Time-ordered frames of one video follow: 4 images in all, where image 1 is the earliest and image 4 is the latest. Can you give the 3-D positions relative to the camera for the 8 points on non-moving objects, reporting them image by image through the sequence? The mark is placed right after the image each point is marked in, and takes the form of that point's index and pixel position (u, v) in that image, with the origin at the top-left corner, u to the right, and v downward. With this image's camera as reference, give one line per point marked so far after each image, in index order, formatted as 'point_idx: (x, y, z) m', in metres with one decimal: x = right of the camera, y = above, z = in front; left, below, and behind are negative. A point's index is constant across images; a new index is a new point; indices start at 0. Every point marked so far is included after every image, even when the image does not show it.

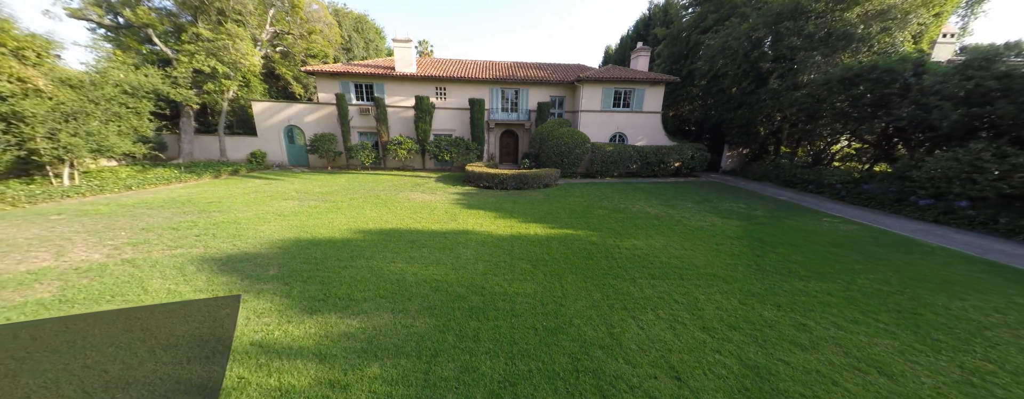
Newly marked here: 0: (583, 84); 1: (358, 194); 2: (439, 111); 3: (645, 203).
0: (+3.7, +5.9, +14.8) m
1: (-5.4, +0.2, +10.0) m
2: (-4.1, +4.9, +16.0) m
3: (+4.3, -0.1, +9.3) m
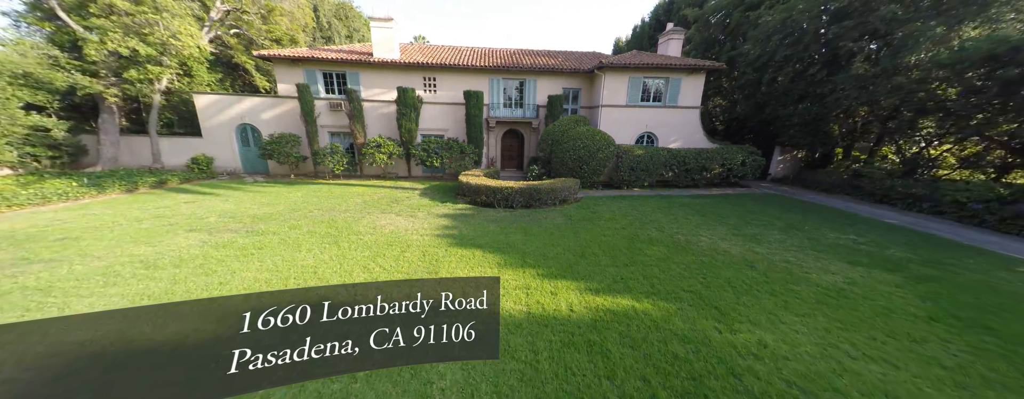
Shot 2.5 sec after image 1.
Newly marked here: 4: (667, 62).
0: (+3.9, +5.3, +12.0) m
1: (-5.1, -0.5, +7.2) m
2: (-3.9, +4.2, +13.1) m
3: (+4.5, -0.8, +6.5) m
4: (+6.4, +5.7, +11.9) m
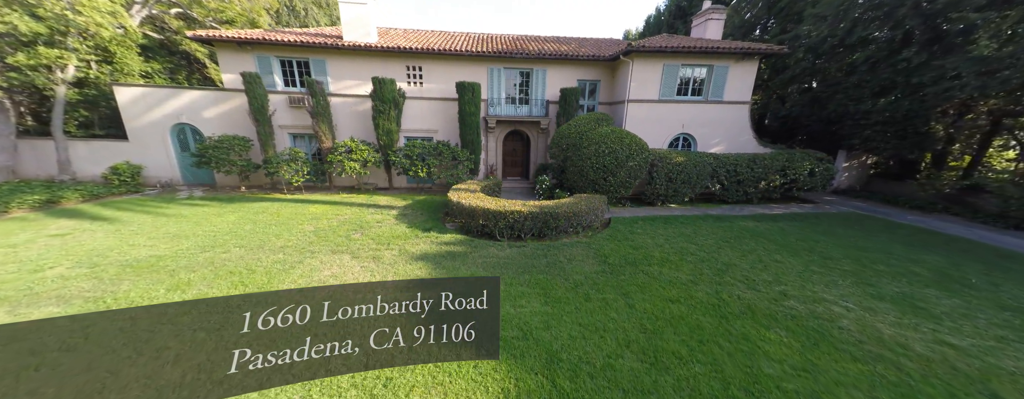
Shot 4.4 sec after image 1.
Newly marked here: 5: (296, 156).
0: (+4.0, +4.7, +9.6) m
1: (-5.0, -1.1, +4.8) m
2: (-3.7, +3.6, +10.7) m
3: (+4.7, -1.4, +4.1) m
4: (+6.5, +5.1, +9.5) m
5: (-7.1, +1.5, +9.5) m
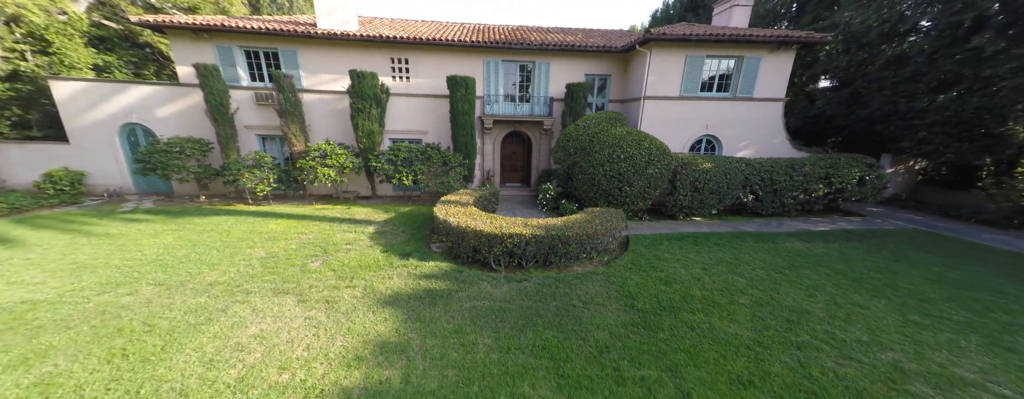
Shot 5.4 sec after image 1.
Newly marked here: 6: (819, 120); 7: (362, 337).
0: (+4.0, +4.3, +8.3) m
1: (-5.0, -1.4, +3.5) m
2: (-3.8, +3.3, +9.4) m
3: (+4.6, -1.7, +2.8) m
4: (+6.5, +4.7, +8.2) m
5: (-7.1, +1.1, +8.3) m
6: (+11.5, +3.0, +10.9) m
7: (-1.7, -1.5, +3.3) m
